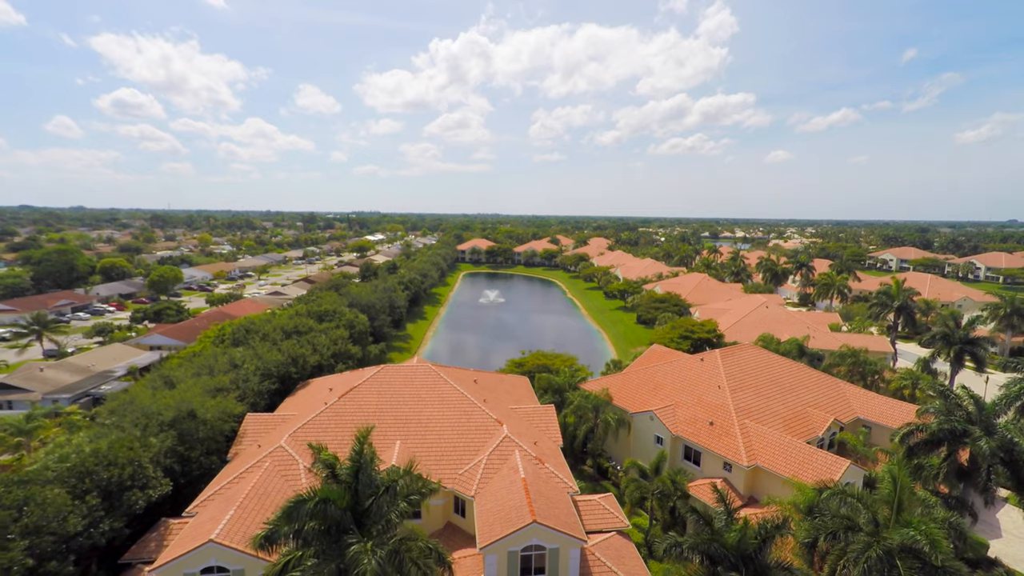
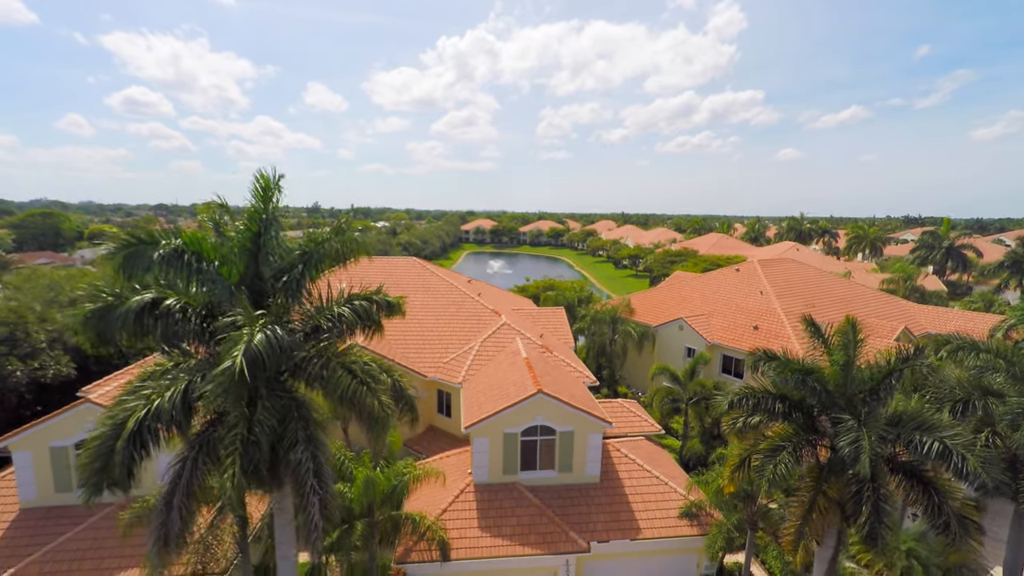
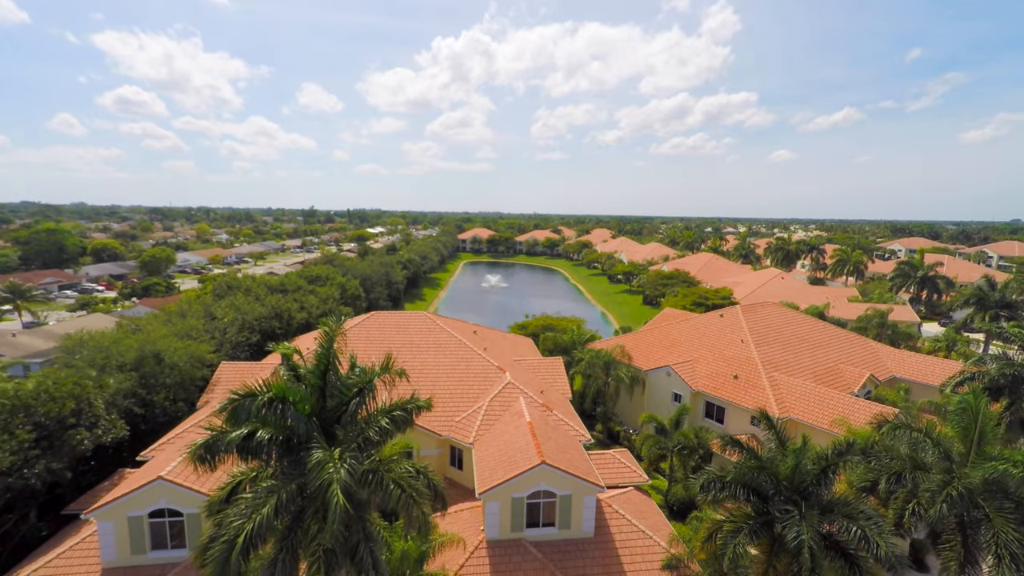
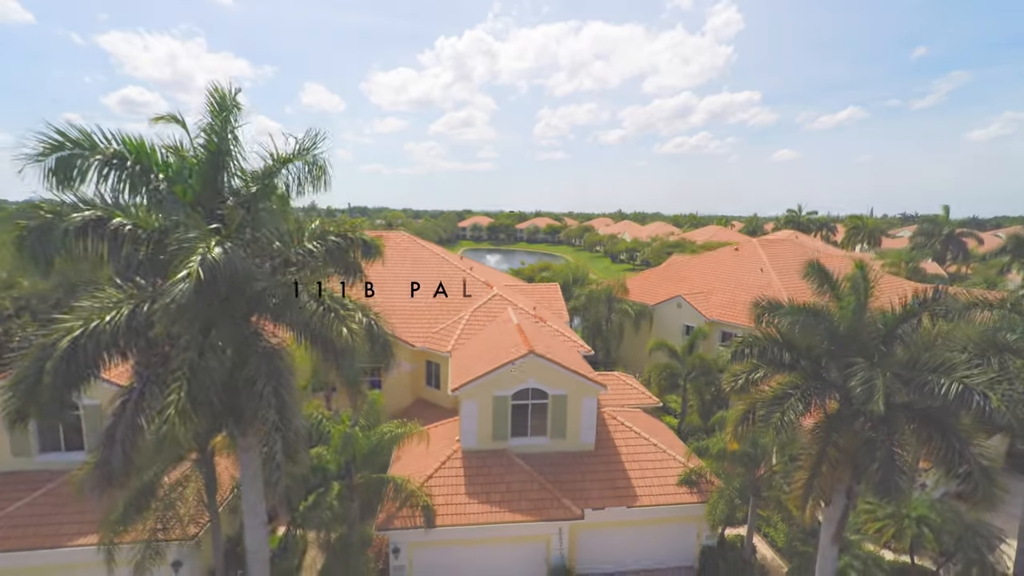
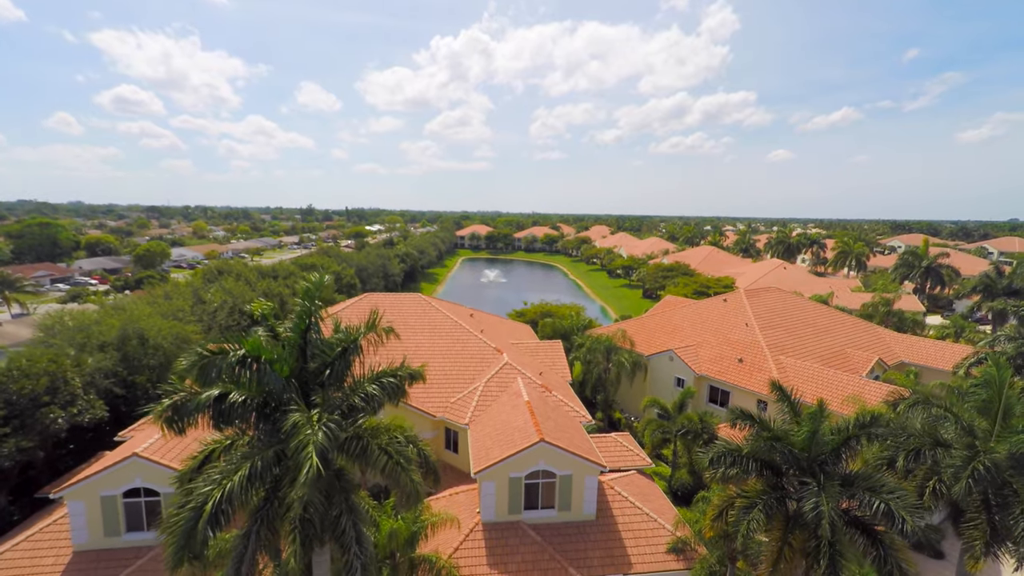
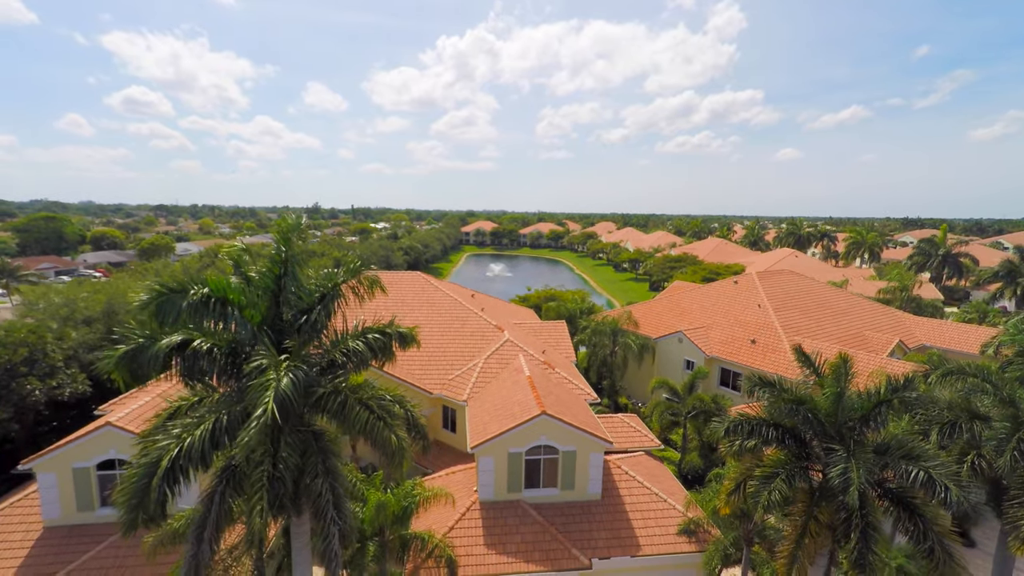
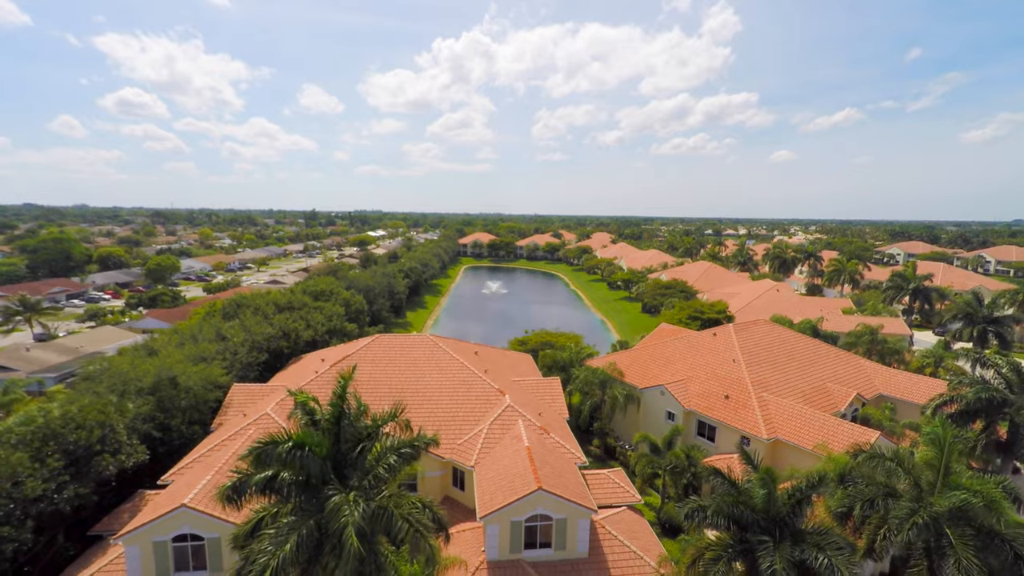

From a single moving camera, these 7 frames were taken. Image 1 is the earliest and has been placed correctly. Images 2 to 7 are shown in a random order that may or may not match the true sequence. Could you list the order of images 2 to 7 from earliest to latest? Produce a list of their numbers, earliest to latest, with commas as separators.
7, 3, 5, 6, 2, 4
